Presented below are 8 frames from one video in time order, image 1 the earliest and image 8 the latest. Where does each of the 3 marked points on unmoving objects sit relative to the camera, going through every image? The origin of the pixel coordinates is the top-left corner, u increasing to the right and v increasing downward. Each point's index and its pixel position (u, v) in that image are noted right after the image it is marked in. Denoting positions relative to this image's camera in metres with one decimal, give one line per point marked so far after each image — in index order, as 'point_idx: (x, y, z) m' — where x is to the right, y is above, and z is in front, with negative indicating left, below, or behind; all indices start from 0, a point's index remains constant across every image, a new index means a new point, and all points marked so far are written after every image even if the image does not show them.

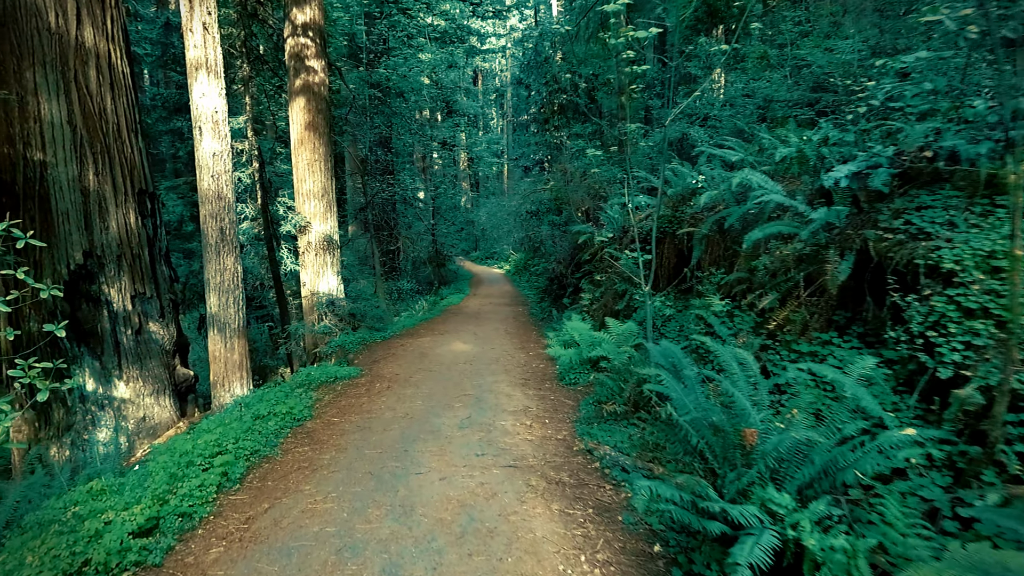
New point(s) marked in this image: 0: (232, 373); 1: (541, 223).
0: (-4.0, -1.2, +8.5) m
1: (+0.8, +1.6, +15.5) m
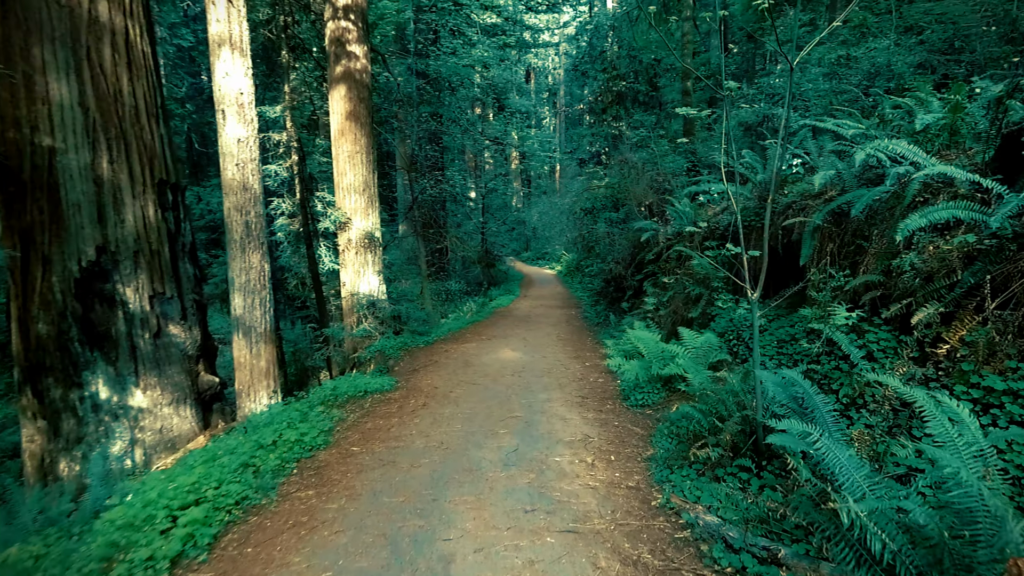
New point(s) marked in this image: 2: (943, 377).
0: (-3.3, -1.2, +7.7) m
1: (+2.0, +1.6, +14.4) m
2: (+2.6, -0.6, +3.7) m
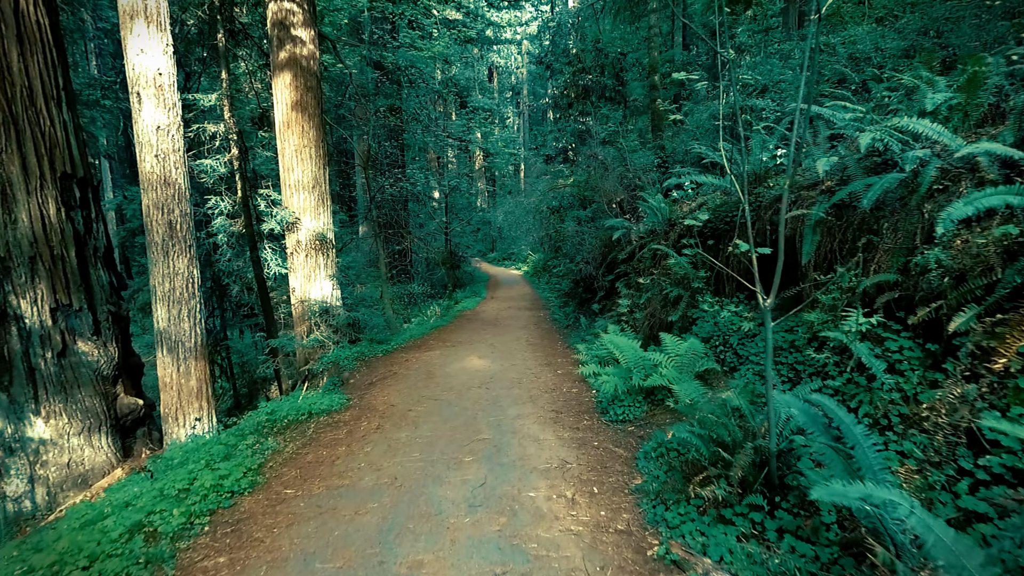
0: (-3.7, -1.3, +6.8) m
1: (+1.2, +1.6, +13.8) m
2: (+2.5, -0.5, +3.1) m
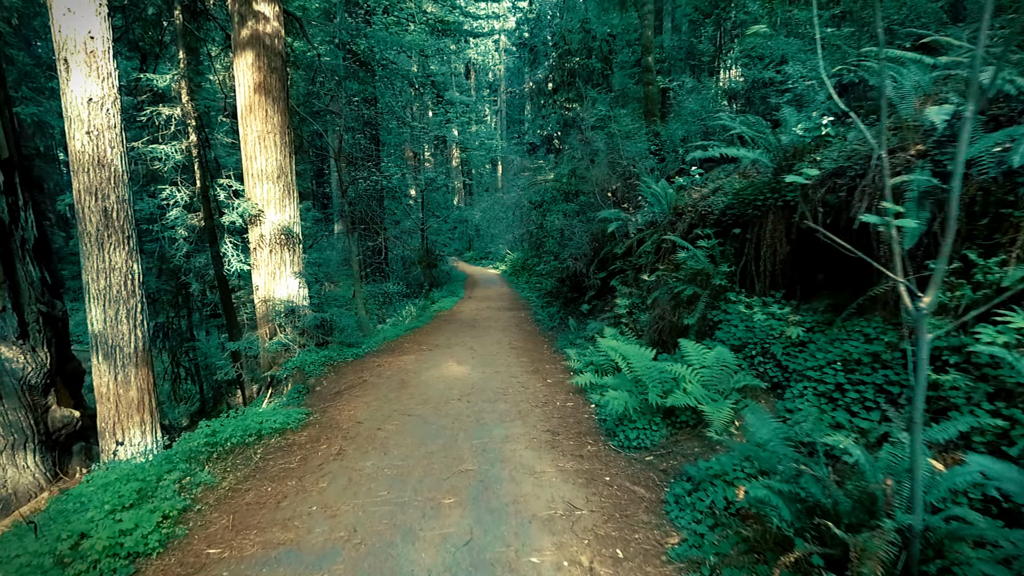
0: (-3.8, -1.3, +5.8) m
1: (+0.8, +1.6, +12.9) m
2: (+2.5, -0.5, +2.3) m
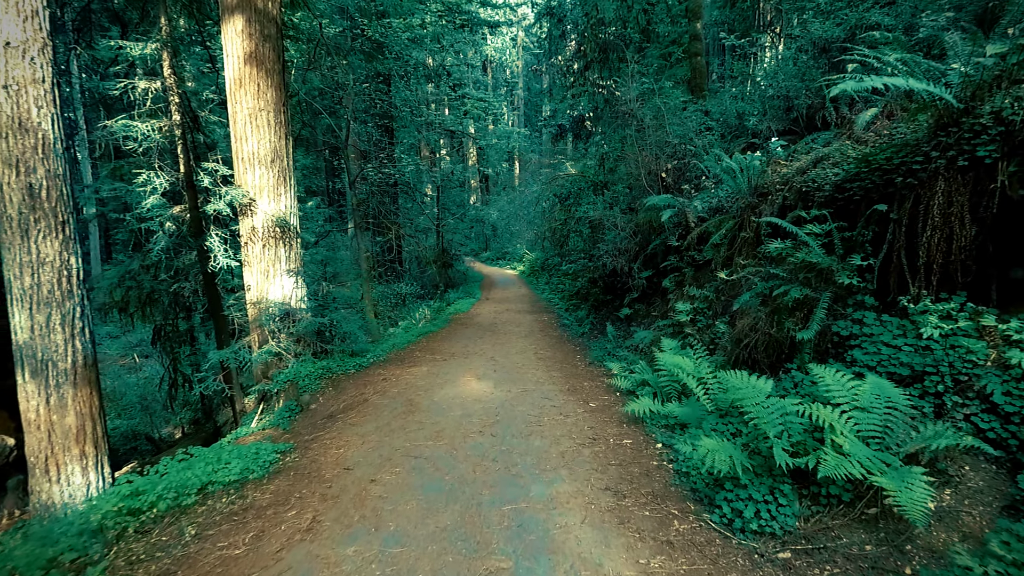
0: (-3.5, -1.3, +4.6) m
1: (+1.2, +1.6, +11.6) m
2: (+2.7, -0.5, +1.0) m
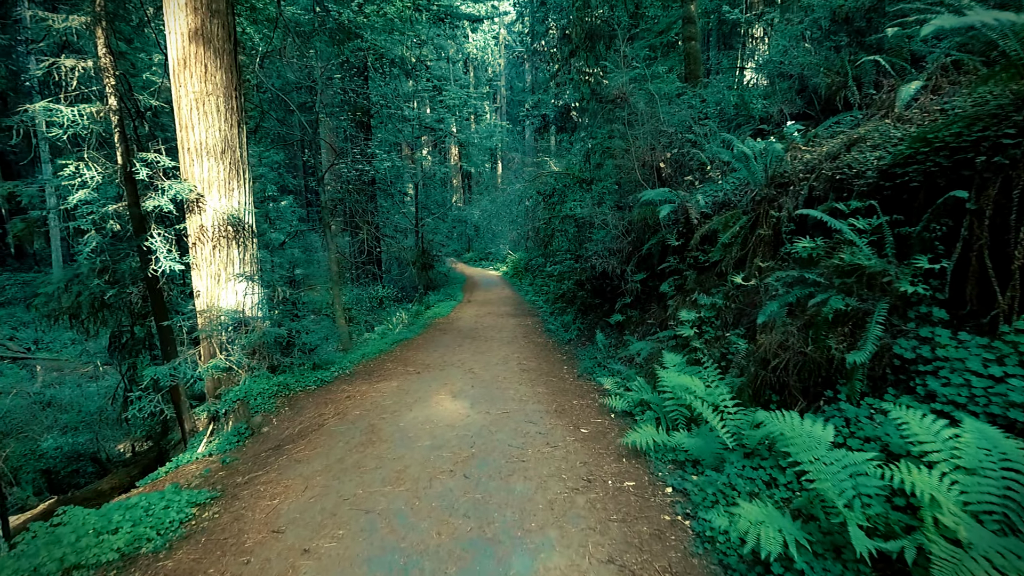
0: (-3.7, -1.3, +3.7) m
1: (+0.9, +1.5, +10.9) m
2: (+2.6, -0.6, +0.3) m
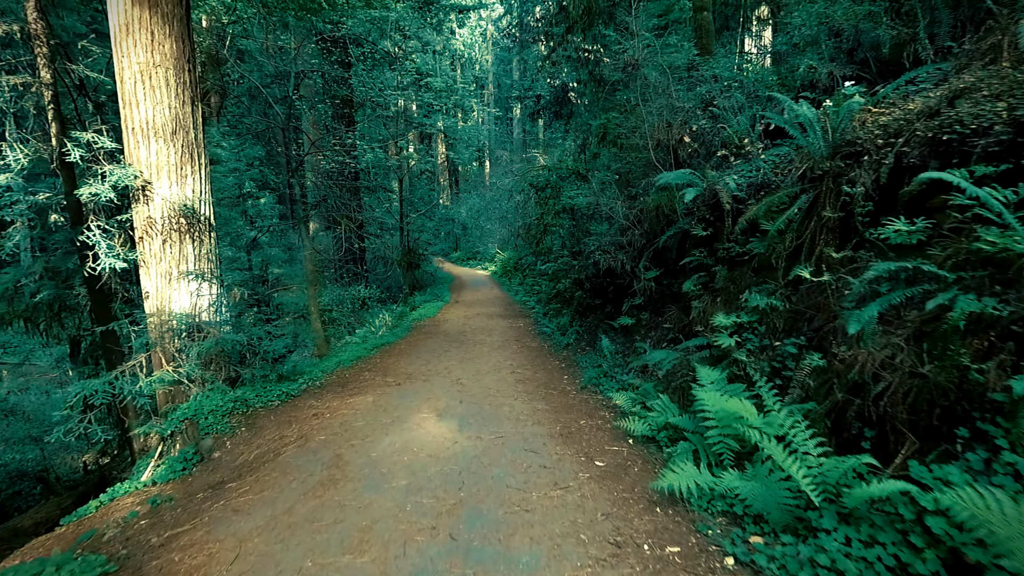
0: (-3.7, -1.3, +2.7) m
1: (+0.7, +1.5, +10.0) m
2: (+2.7, -0.5, -0.6) m
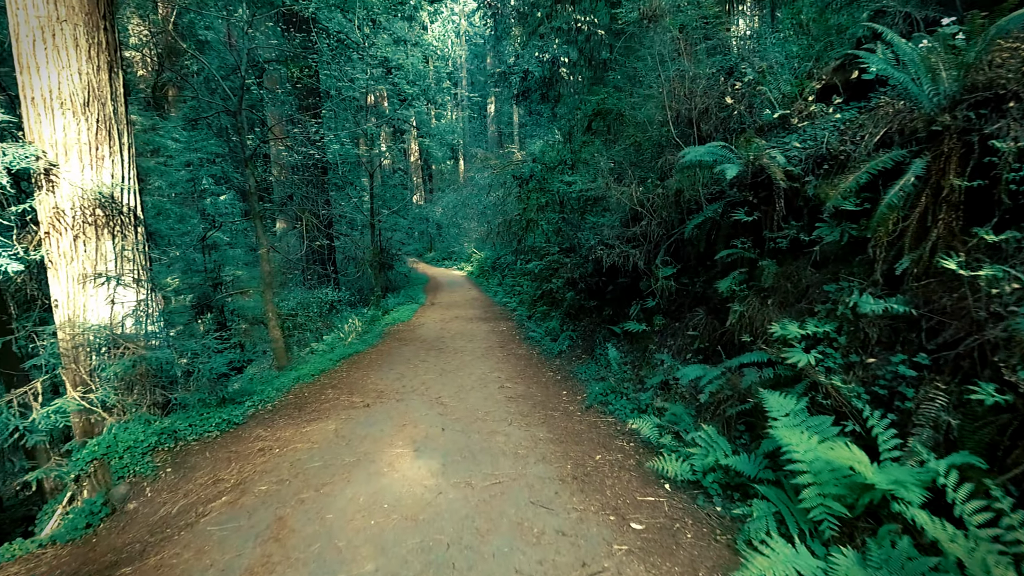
0: (-3.6, -1.4, +1.6) m
1: (+0.5, +1.5, +9.0) m
2: (+2.9, -0.5, -1.5) m
